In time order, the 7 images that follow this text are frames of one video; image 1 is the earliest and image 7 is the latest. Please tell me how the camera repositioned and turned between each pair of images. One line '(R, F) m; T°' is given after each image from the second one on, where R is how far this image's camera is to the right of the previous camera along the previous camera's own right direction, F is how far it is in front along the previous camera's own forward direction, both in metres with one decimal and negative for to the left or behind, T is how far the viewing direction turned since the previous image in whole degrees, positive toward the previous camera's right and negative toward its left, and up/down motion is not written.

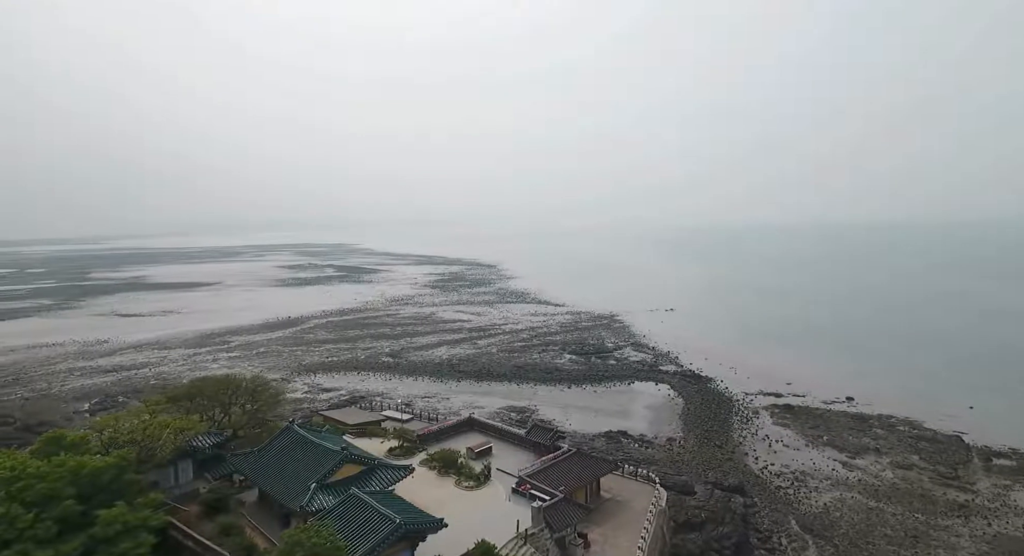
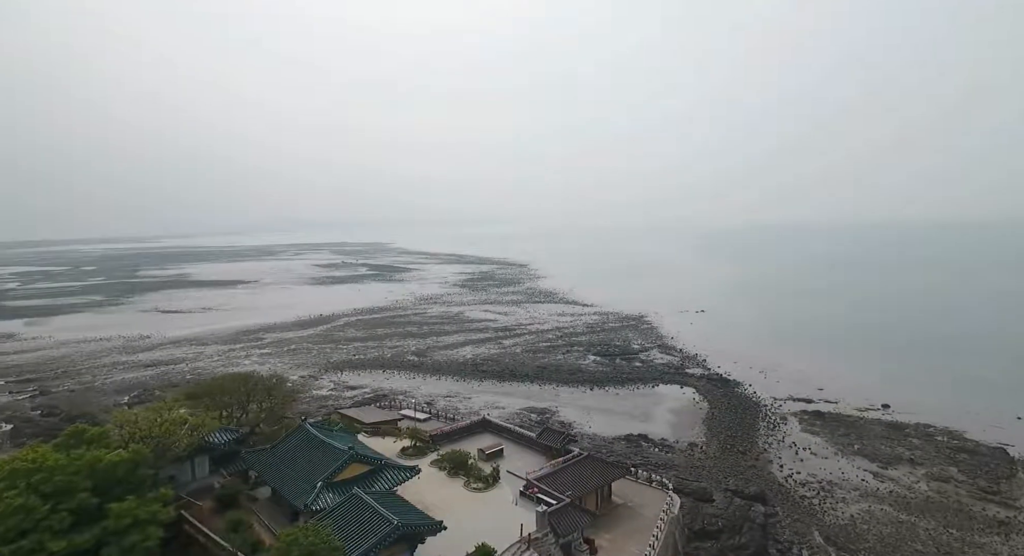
(+0.4, 0.0) m; -3°
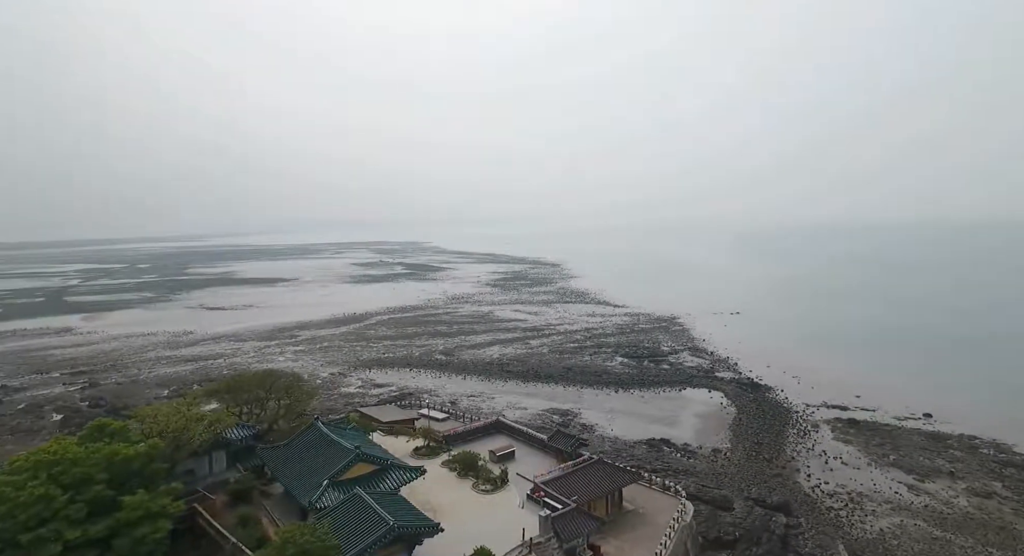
(+0.4, 0.0) m; -4°
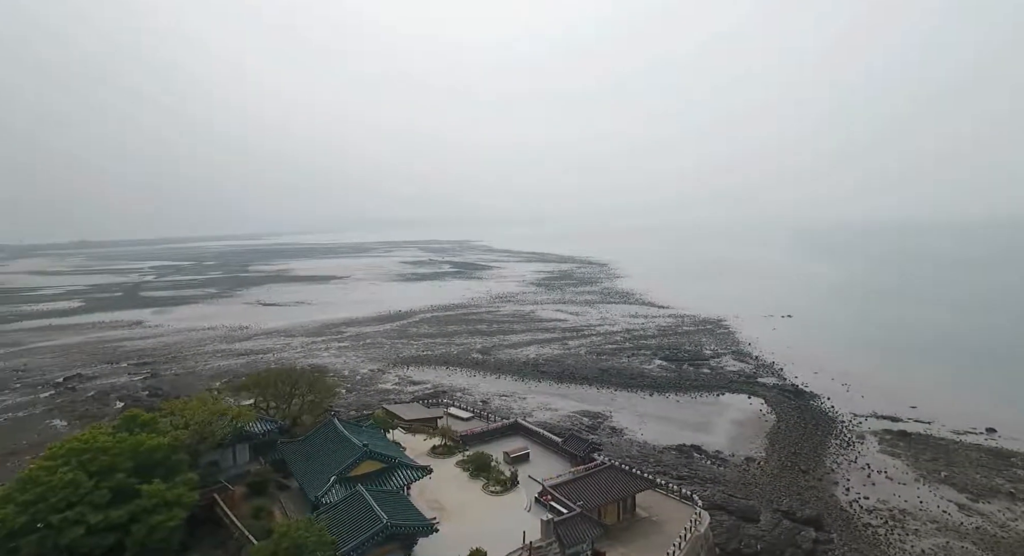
(+0.6, 0.0) m; -5°
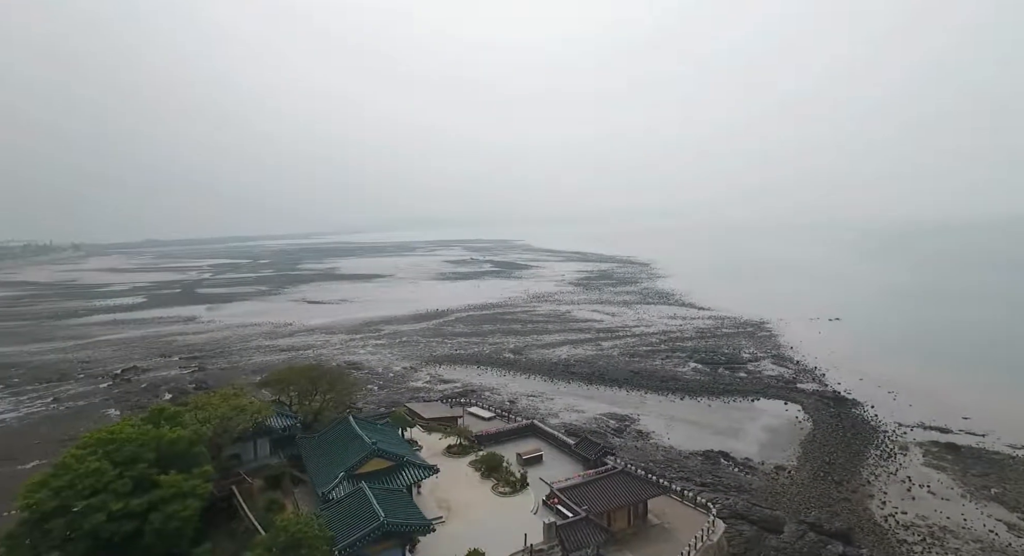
(+0.5, 0.0) m; -4°
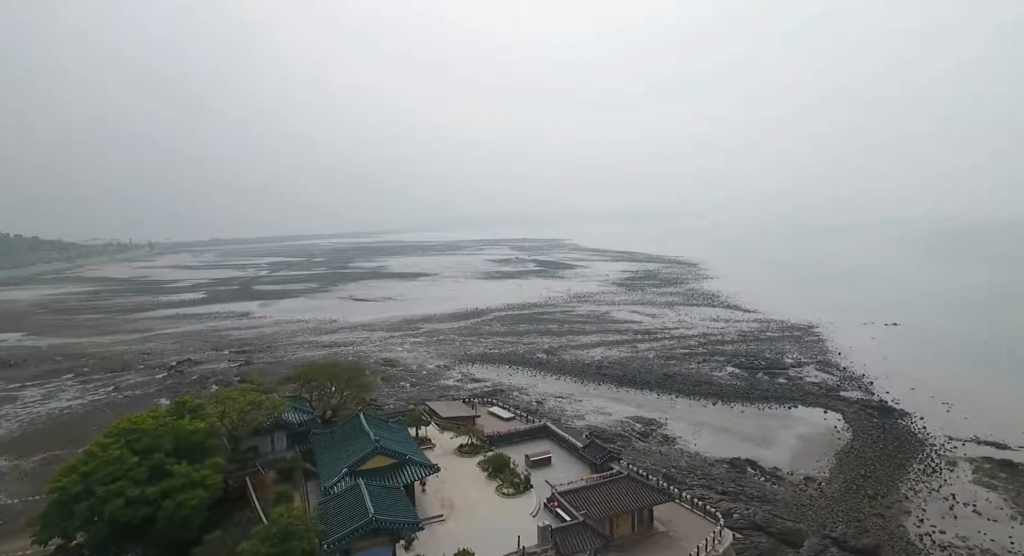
(+0.7, 0.0) m; -5°
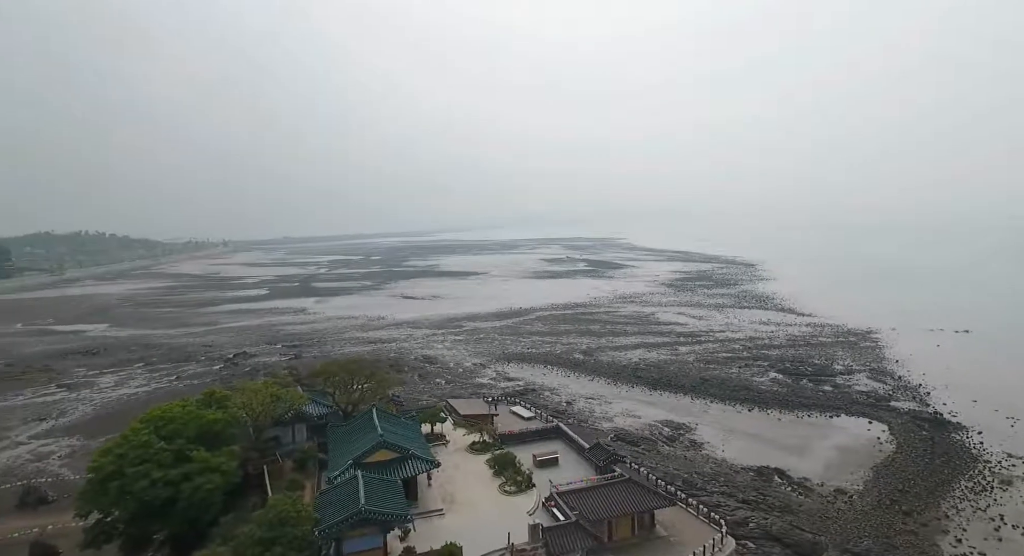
(+0.8, -0.2) m; -5°
